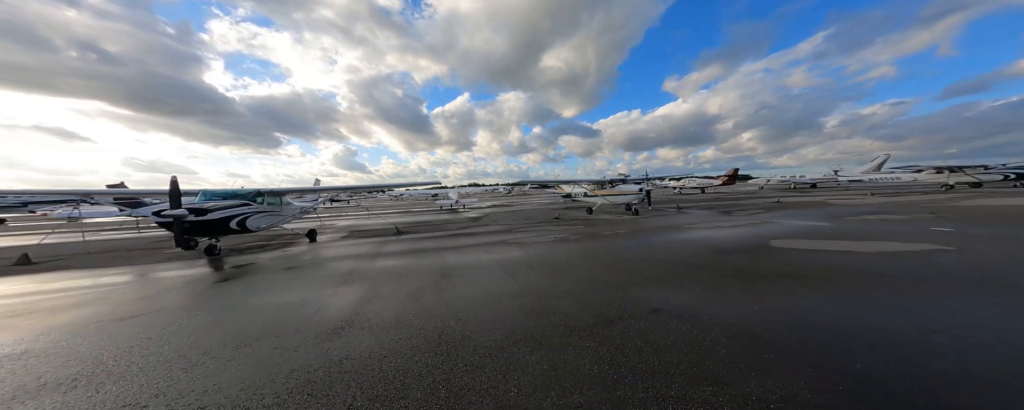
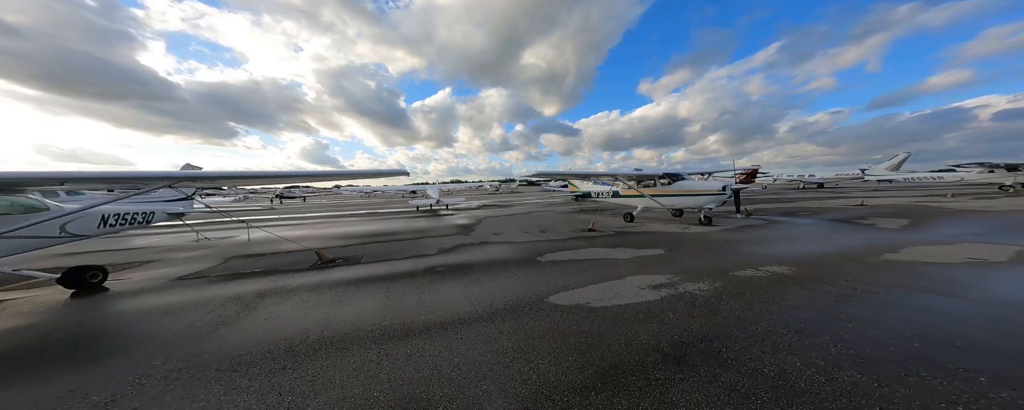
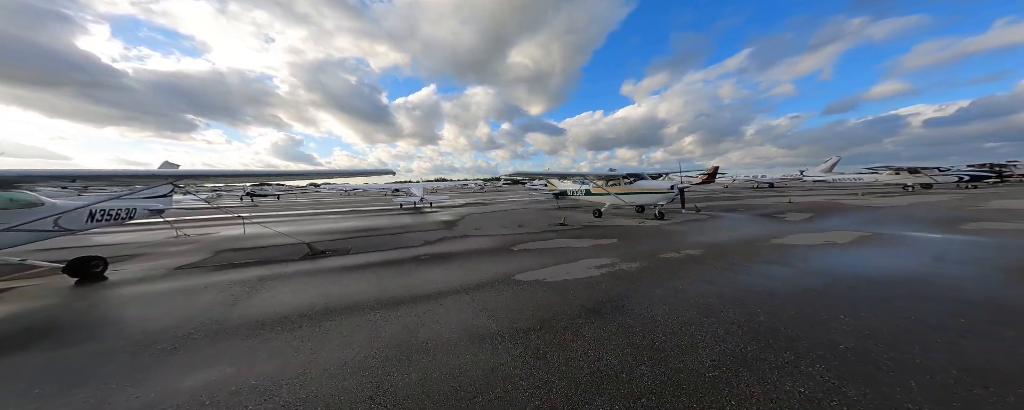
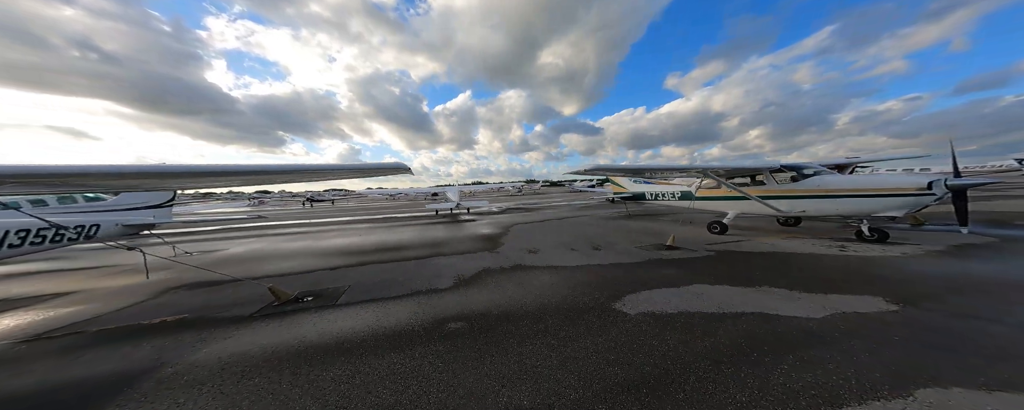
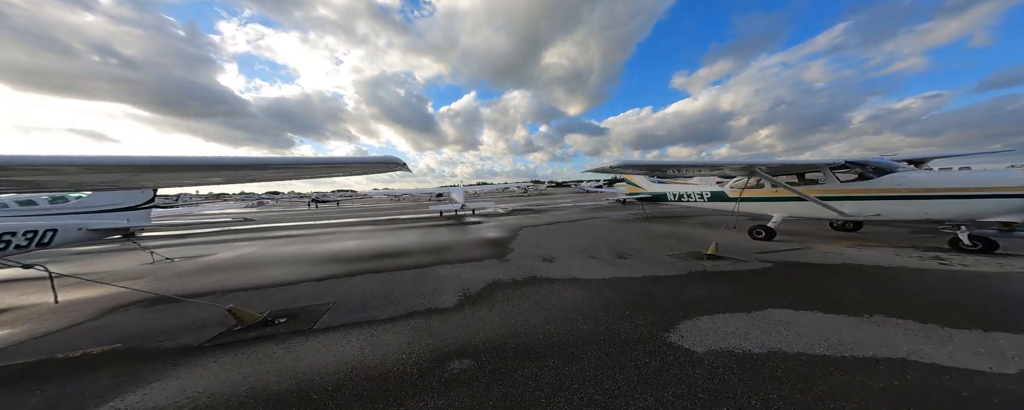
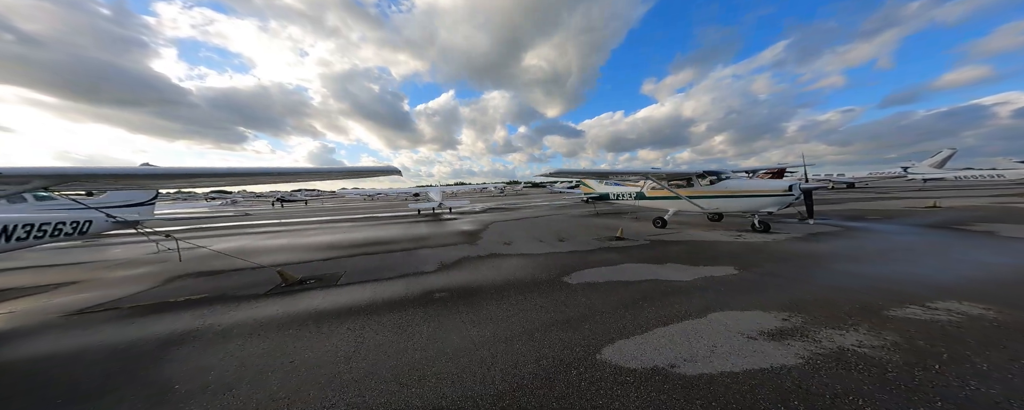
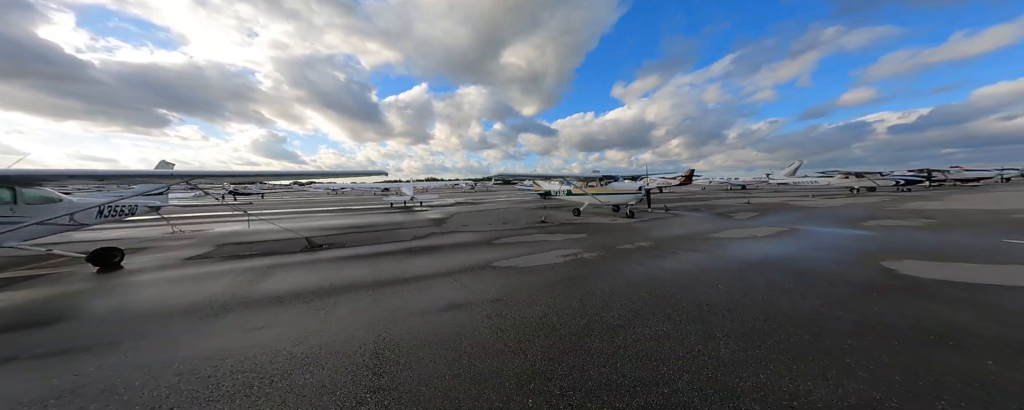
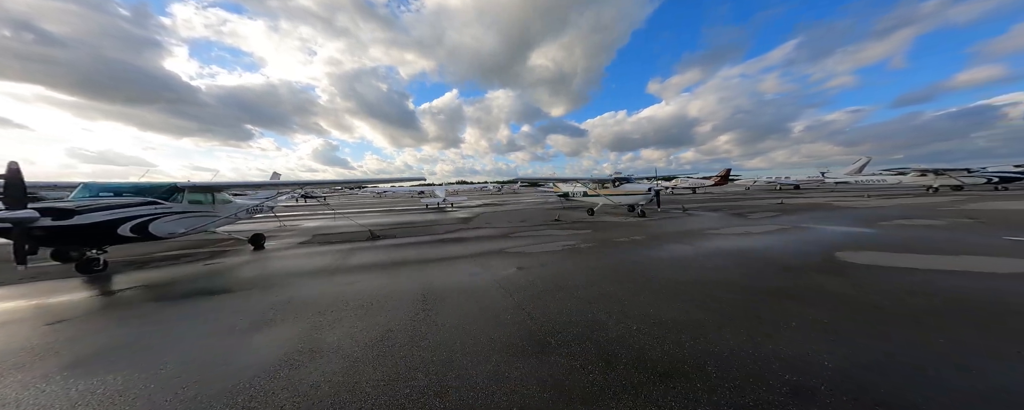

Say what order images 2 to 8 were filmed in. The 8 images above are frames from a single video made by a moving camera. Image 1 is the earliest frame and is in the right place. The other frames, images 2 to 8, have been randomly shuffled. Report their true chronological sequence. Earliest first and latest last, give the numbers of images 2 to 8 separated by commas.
8, 7, 3, 2, 6, 4, 5
